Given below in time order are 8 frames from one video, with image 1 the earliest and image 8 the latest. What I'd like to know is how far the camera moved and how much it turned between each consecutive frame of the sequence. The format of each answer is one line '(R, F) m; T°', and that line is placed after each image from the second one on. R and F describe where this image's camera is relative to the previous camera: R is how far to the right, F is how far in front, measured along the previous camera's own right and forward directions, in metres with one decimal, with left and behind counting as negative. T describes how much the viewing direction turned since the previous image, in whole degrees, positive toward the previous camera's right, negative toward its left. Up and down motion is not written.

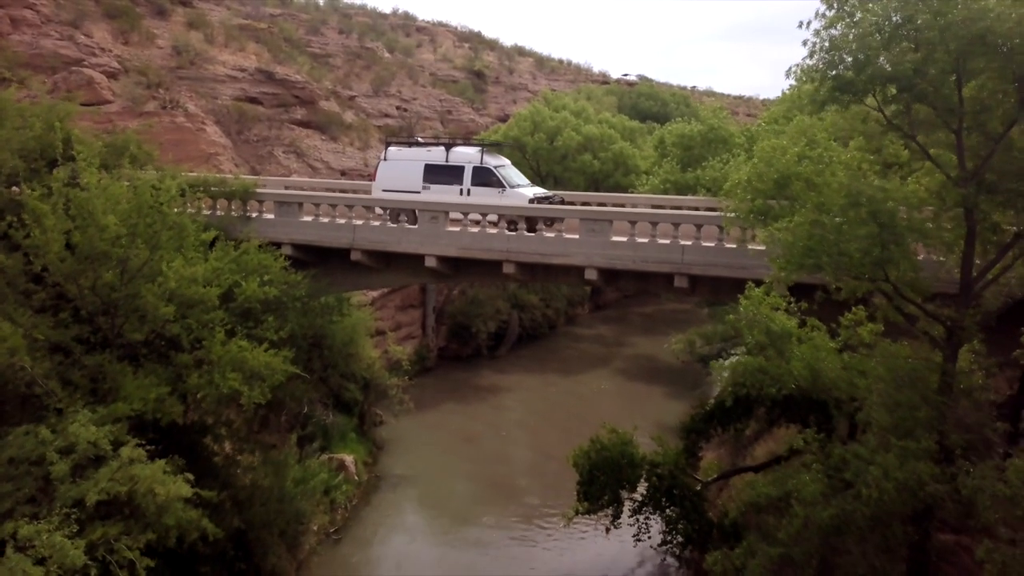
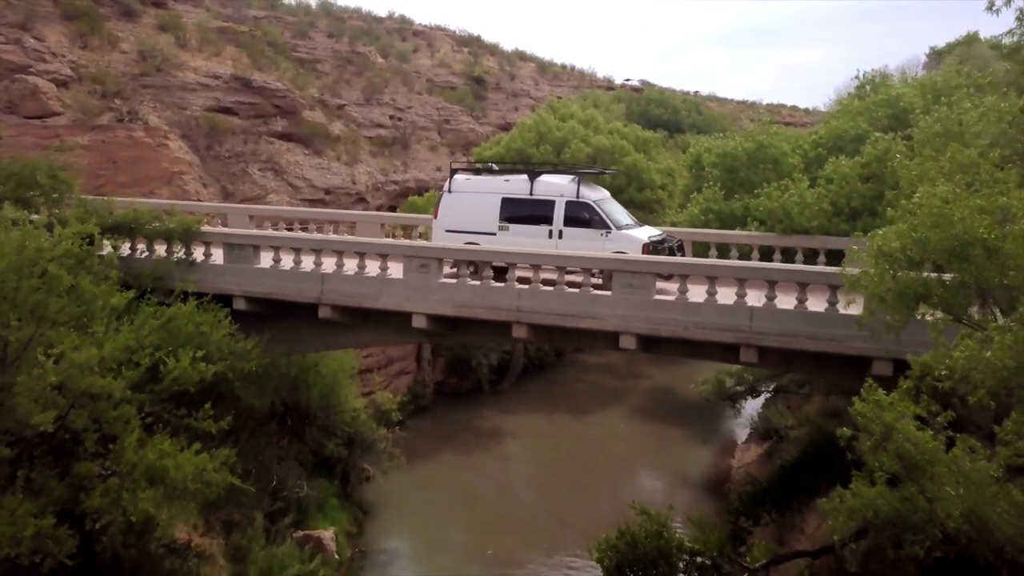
(-0.2, +3.0) m; 0°
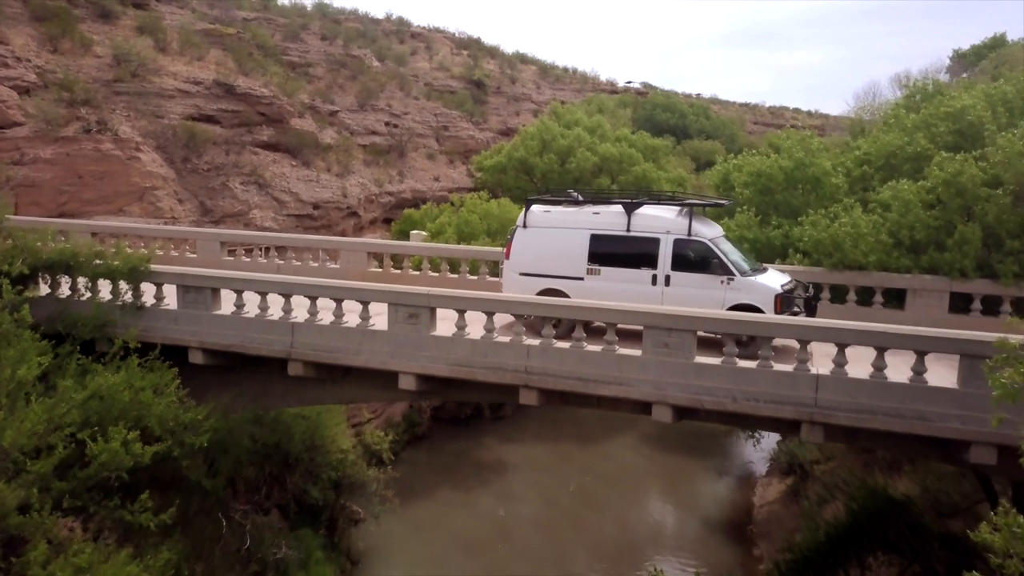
(-0.1, +1.8) m; 0°
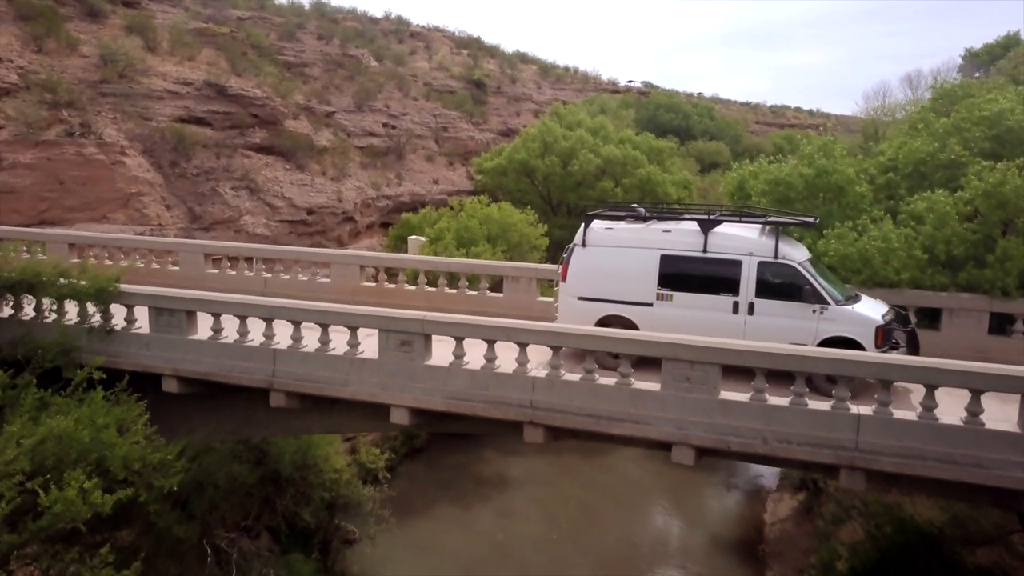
(0.0, +0.8) m; 0°
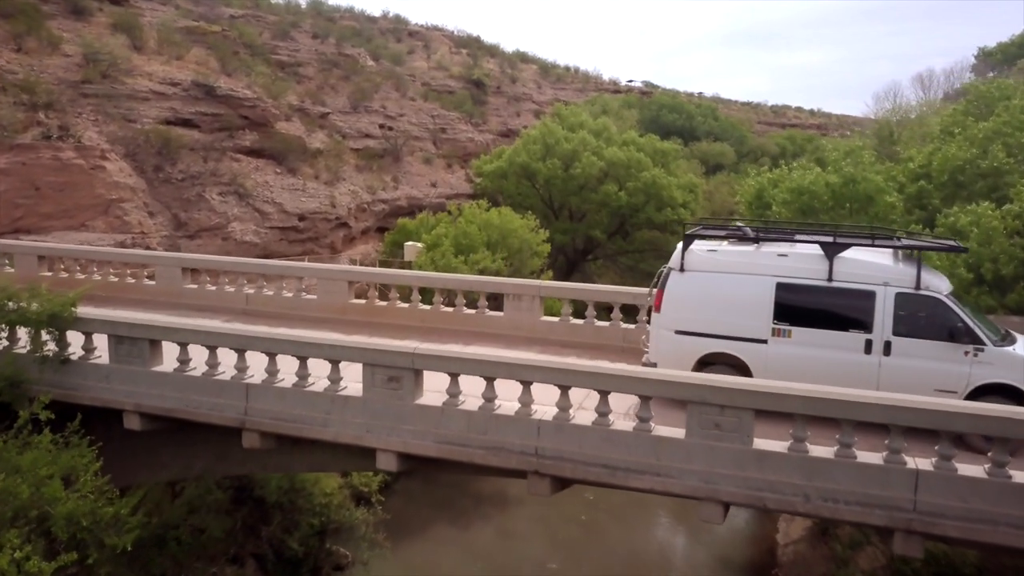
(0.0, +0.9) m; 0°
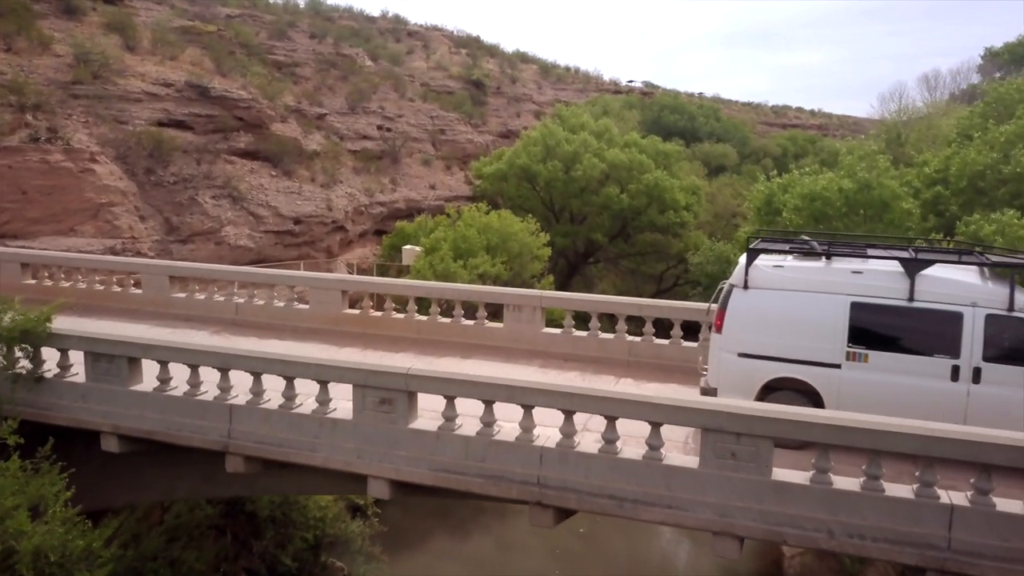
(0.0, +0.5) m; 0°
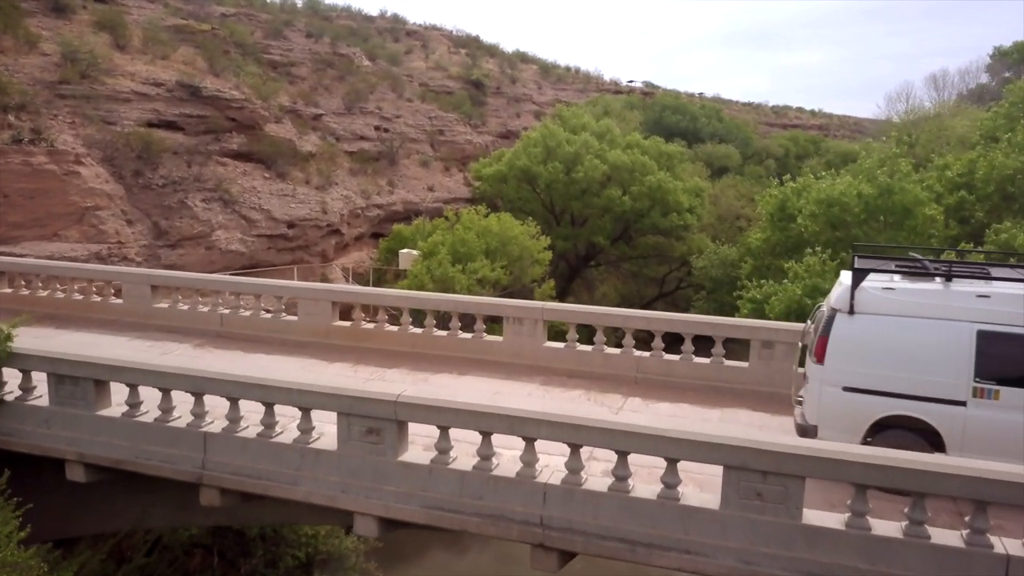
(0.0, +0.6) m; 0°
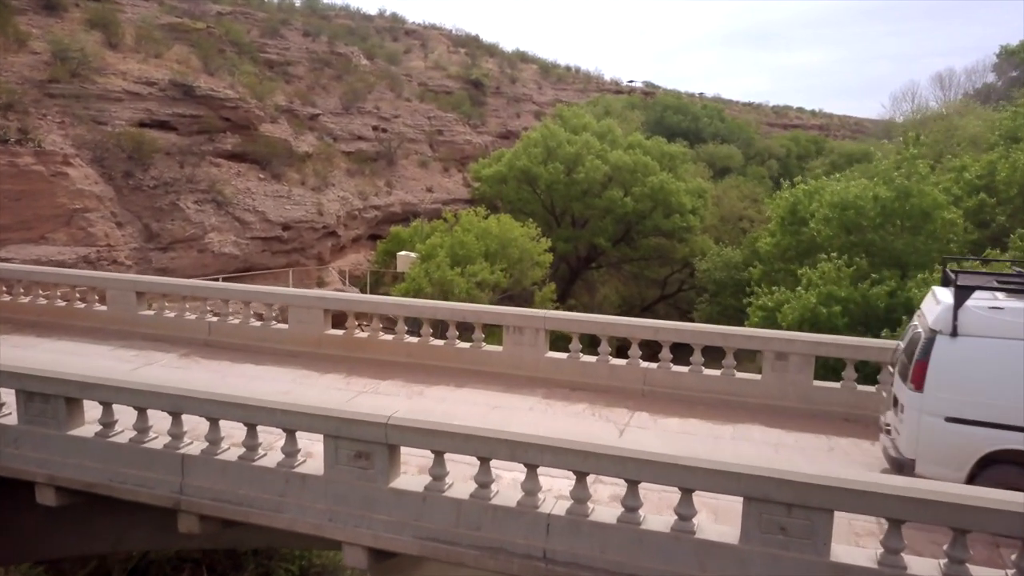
(0.0, +0.4) m; 0°
